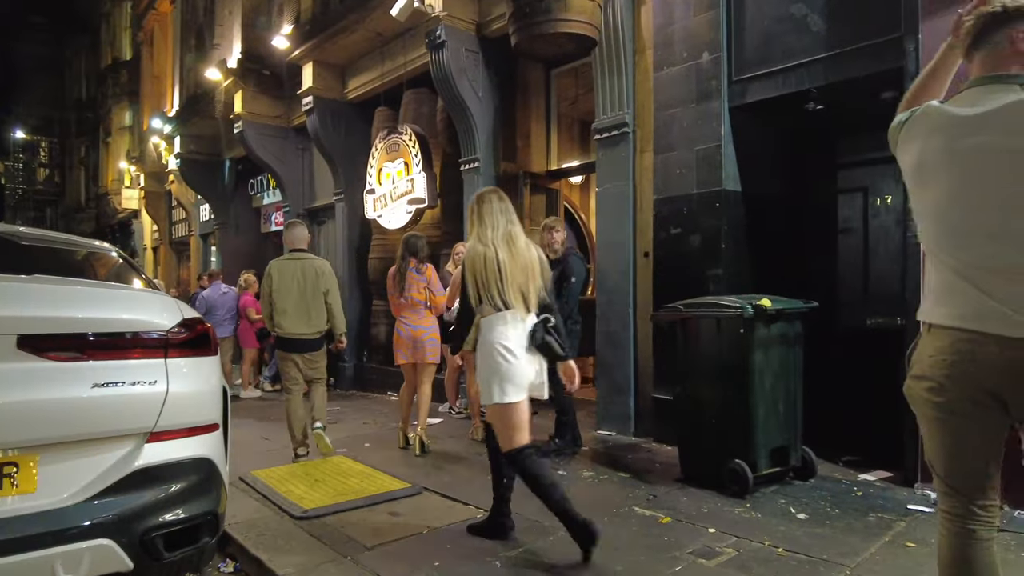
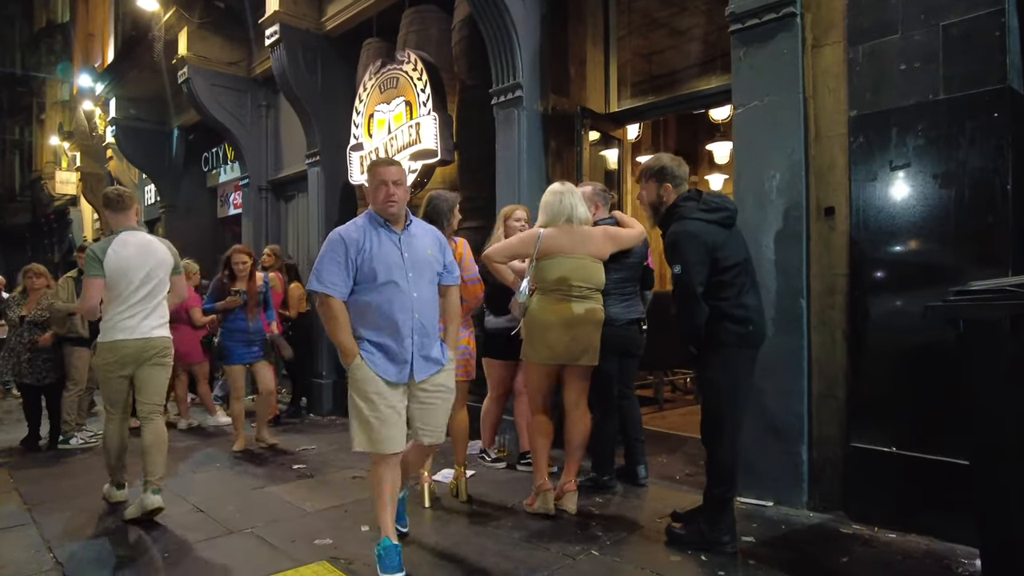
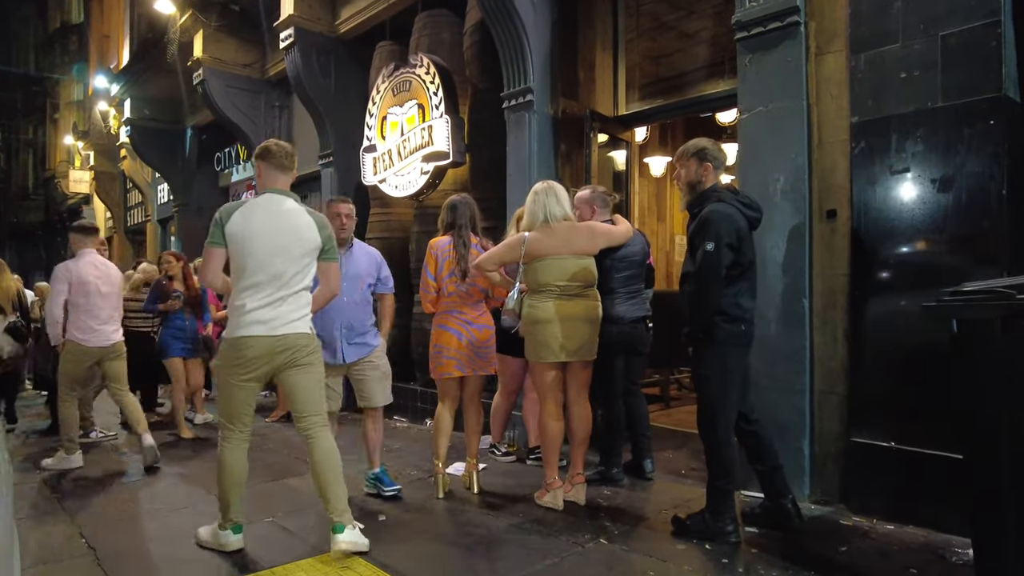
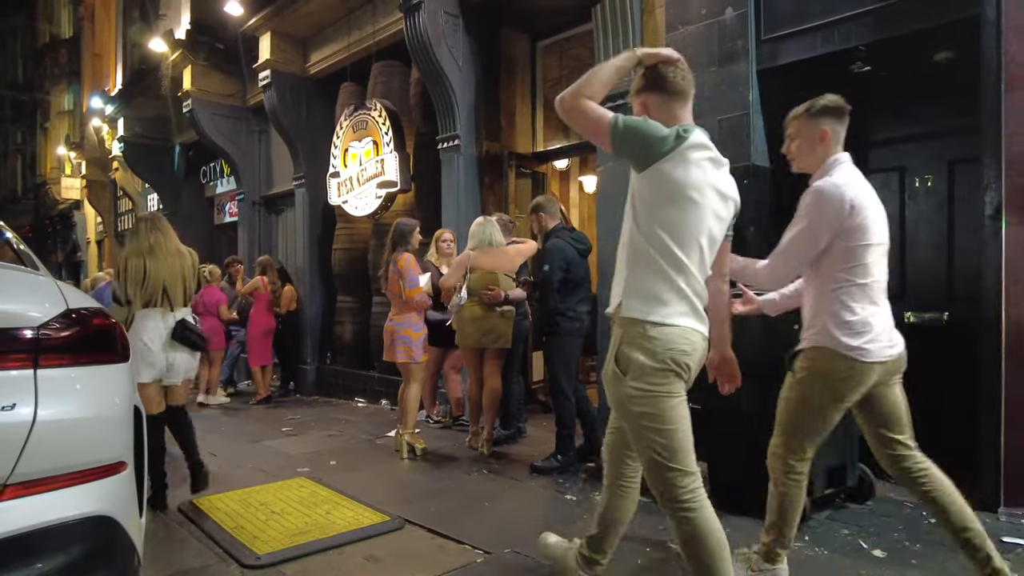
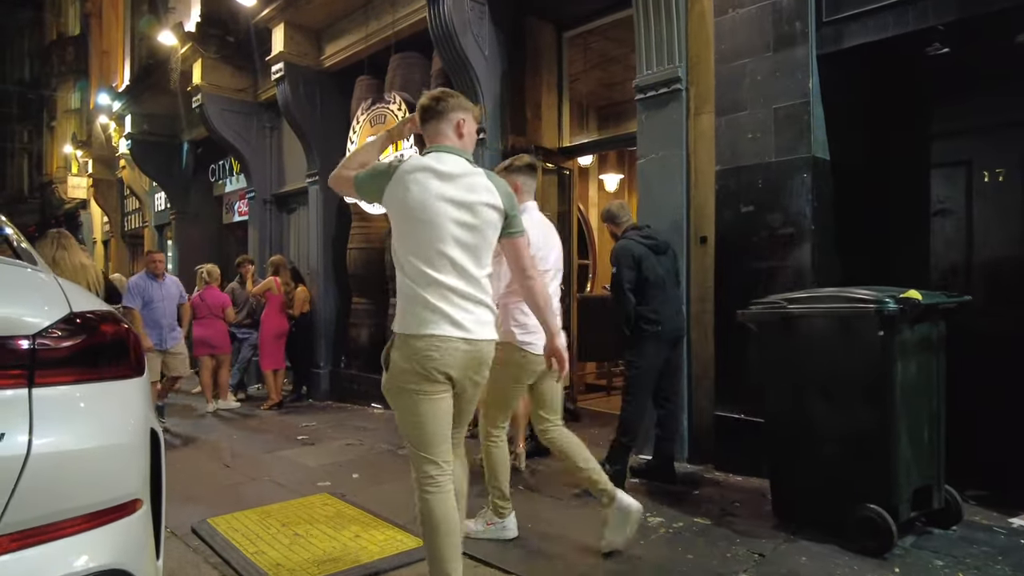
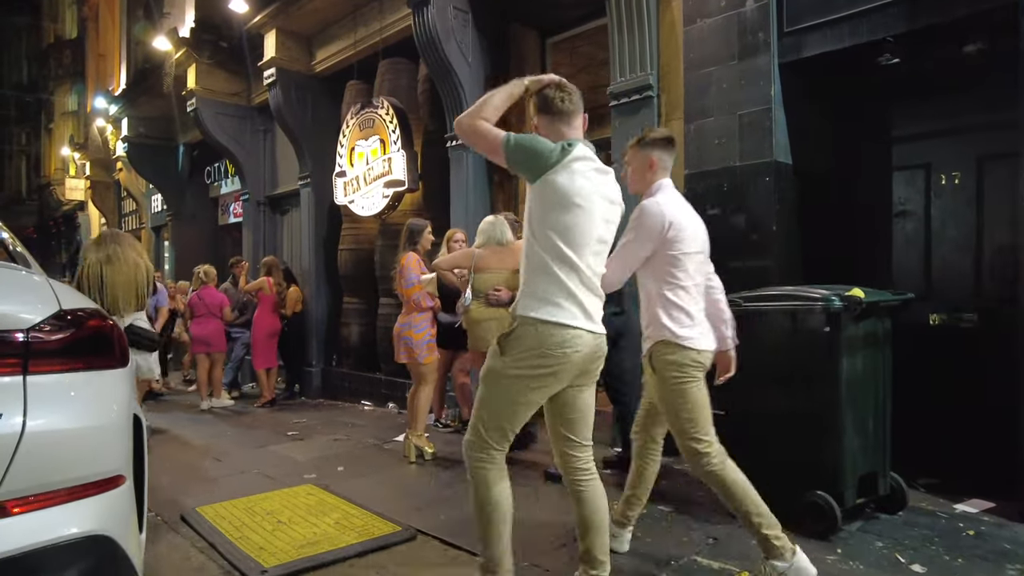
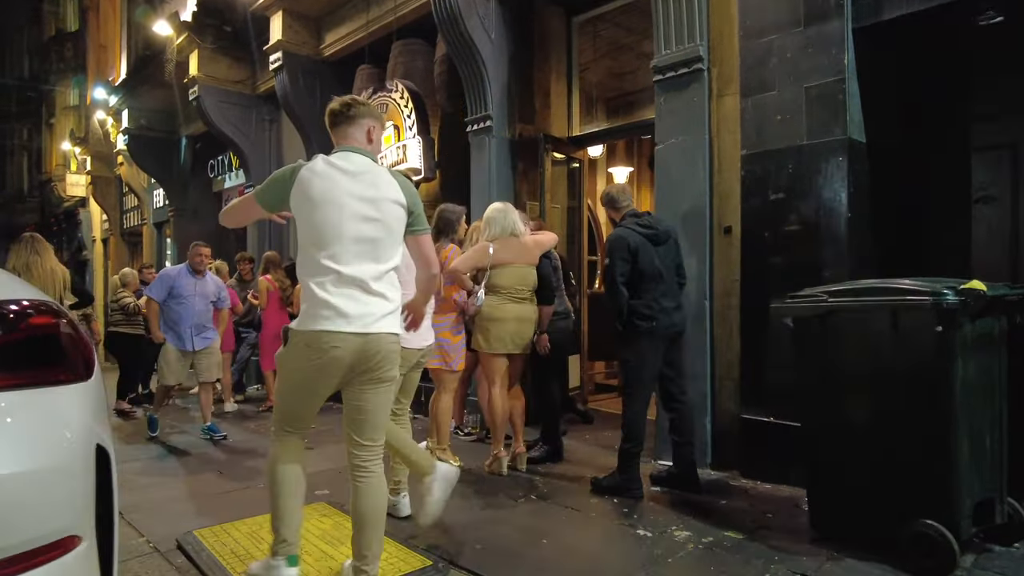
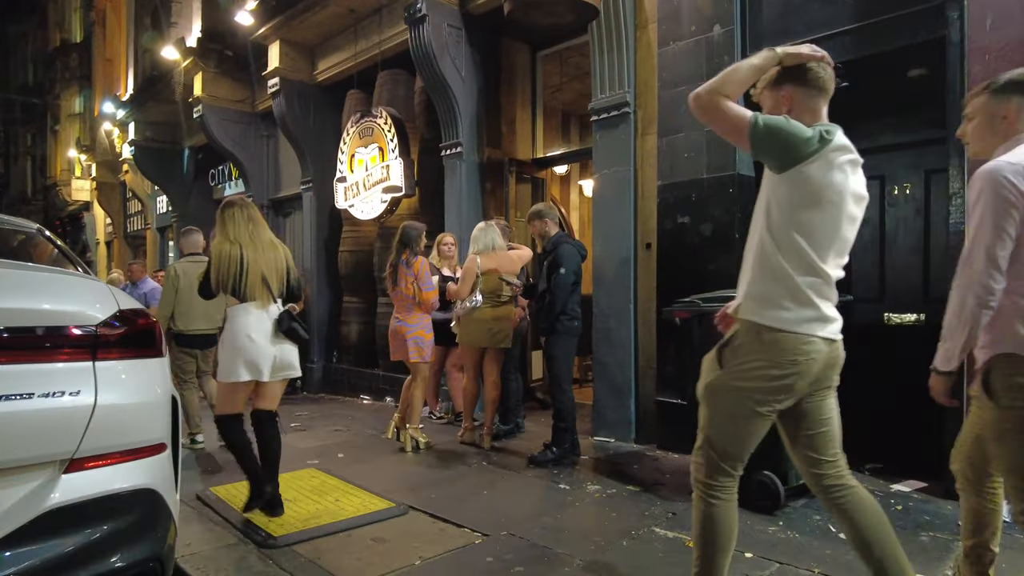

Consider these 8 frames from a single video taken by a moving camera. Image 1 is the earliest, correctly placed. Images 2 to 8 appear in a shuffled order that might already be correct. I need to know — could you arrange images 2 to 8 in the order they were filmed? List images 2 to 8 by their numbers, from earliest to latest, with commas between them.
8, 4, 6, 5, 7, 3, 2
